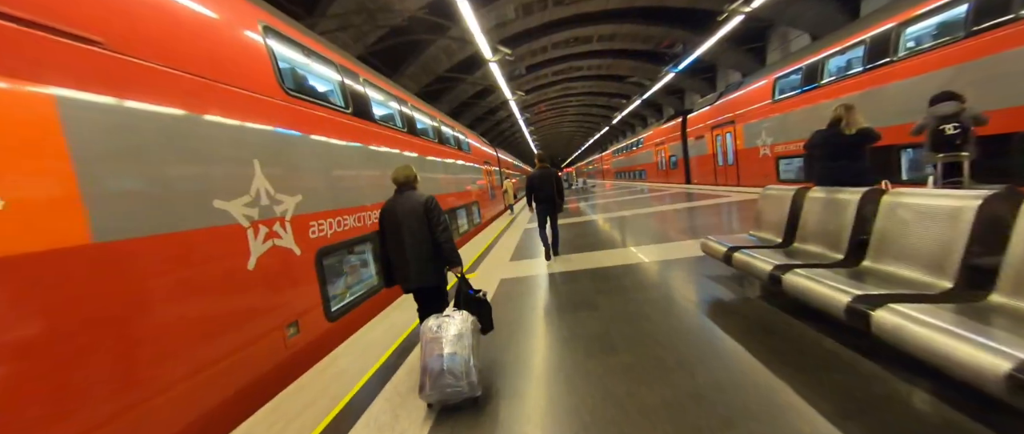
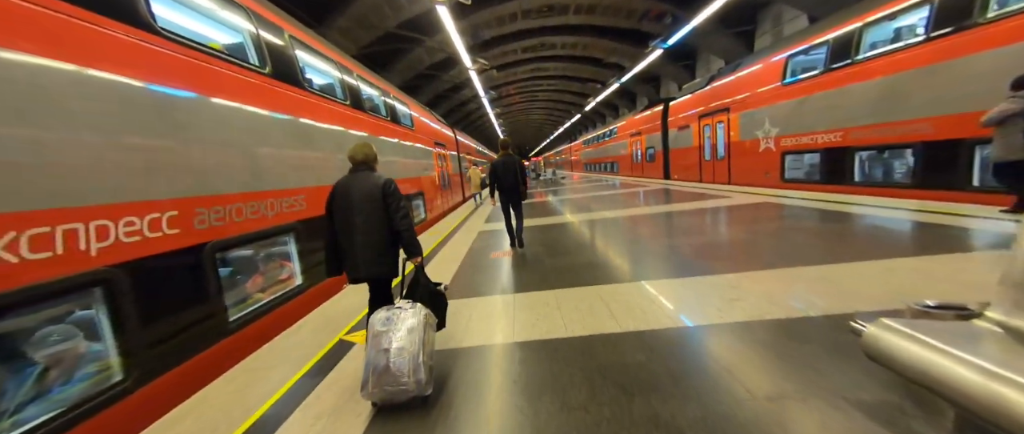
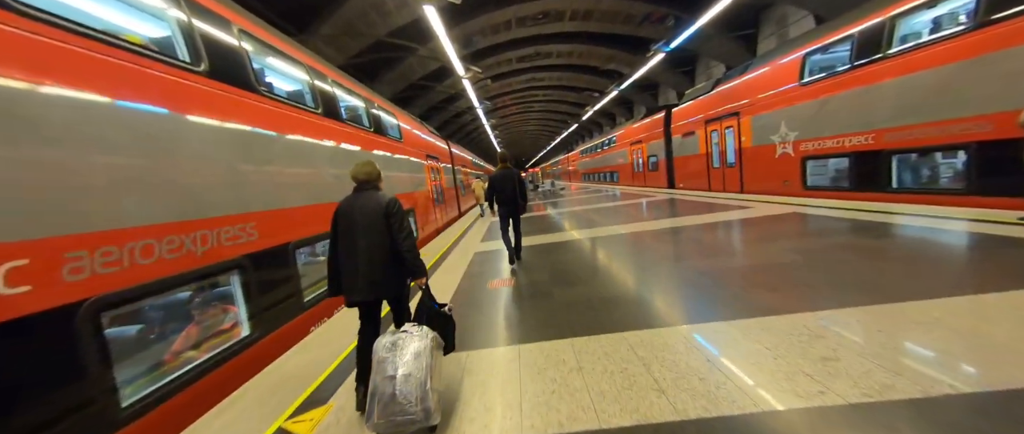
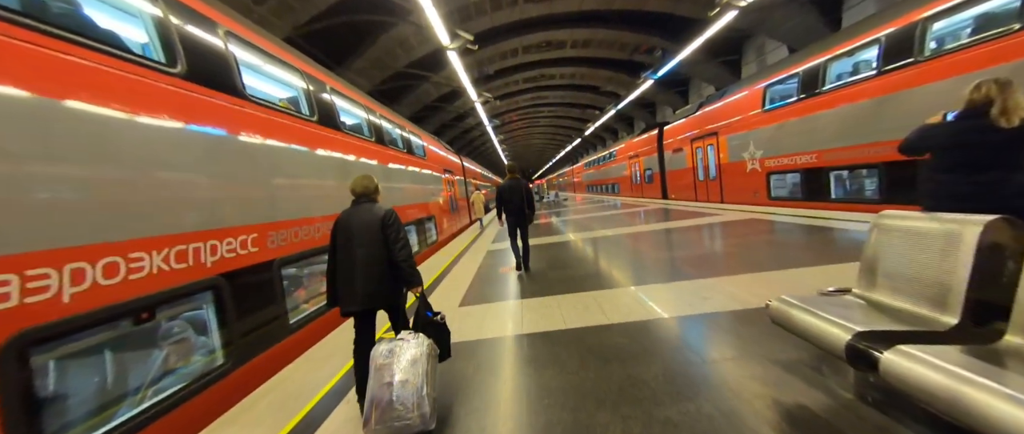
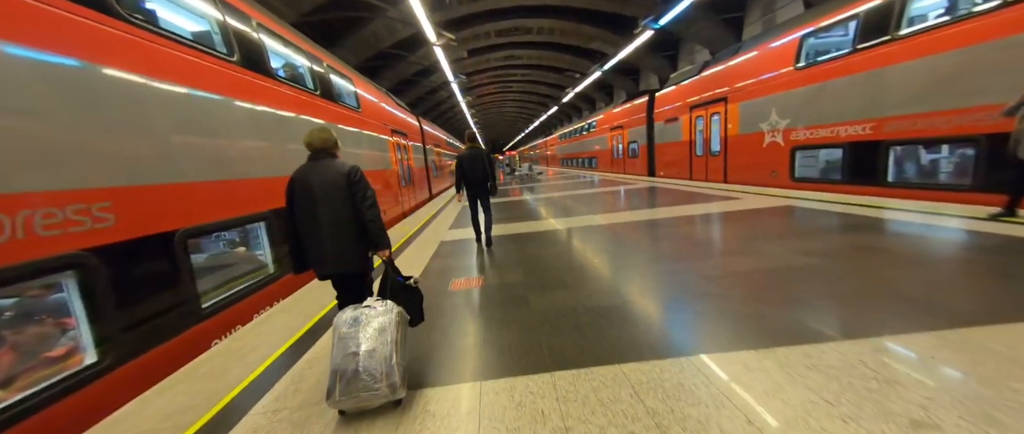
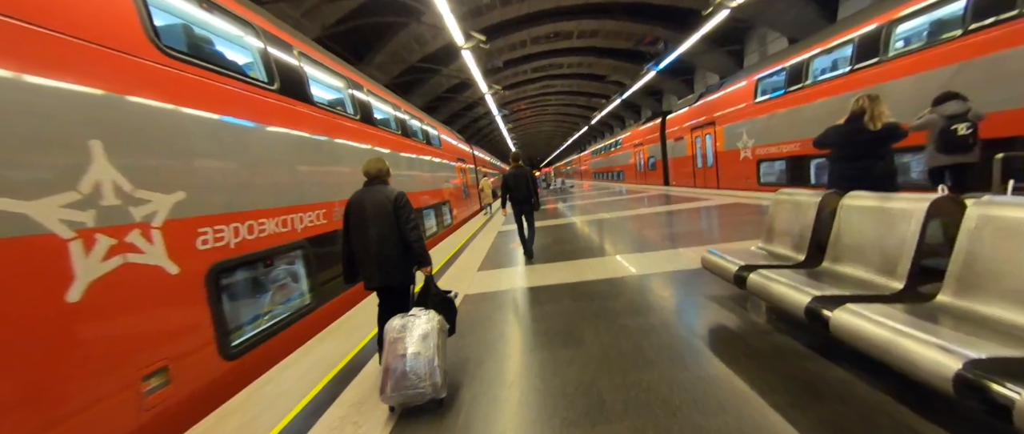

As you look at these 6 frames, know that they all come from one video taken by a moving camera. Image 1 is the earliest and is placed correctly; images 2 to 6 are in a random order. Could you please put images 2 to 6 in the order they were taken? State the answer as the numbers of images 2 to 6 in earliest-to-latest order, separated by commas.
6, 4, 2, 3, 5
